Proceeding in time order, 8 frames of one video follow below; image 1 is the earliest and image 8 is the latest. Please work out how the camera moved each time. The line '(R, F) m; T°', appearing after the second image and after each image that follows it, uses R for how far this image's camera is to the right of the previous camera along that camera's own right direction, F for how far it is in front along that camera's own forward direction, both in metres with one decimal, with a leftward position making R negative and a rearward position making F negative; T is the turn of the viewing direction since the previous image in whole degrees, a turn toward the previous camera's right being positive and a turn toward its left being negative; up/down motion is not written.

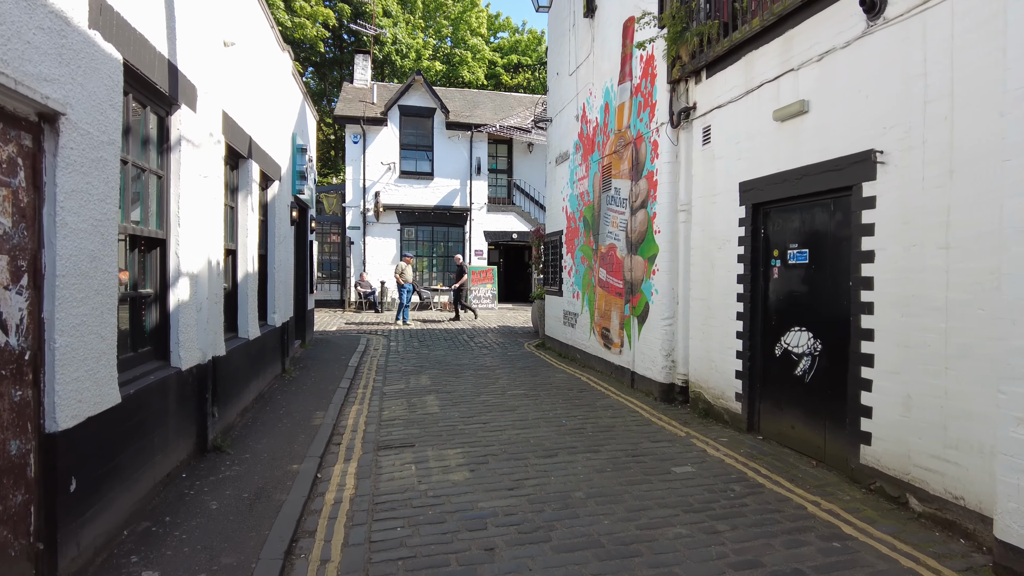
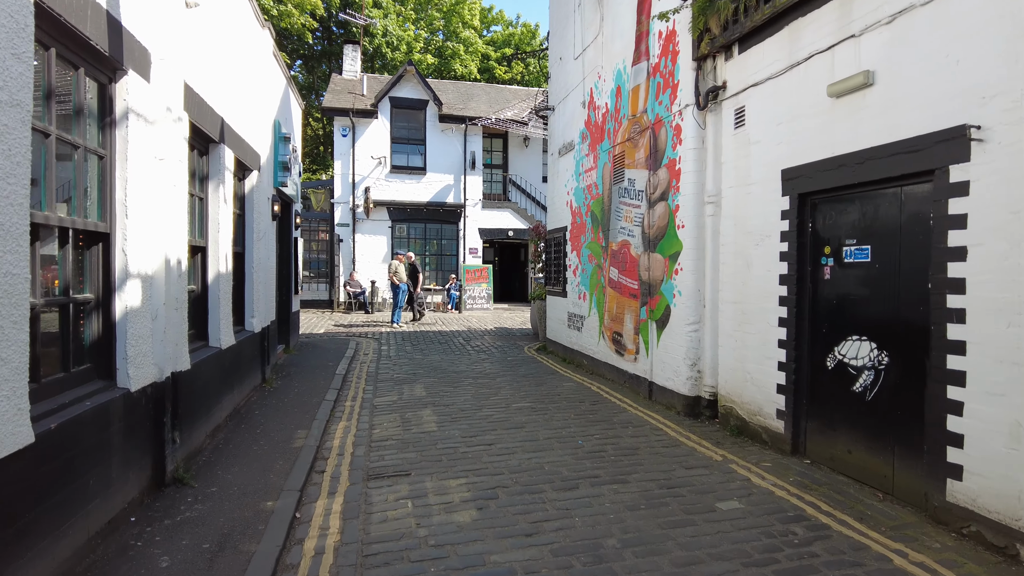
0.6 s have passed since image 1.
(-0.2, +0.7) m; +1°
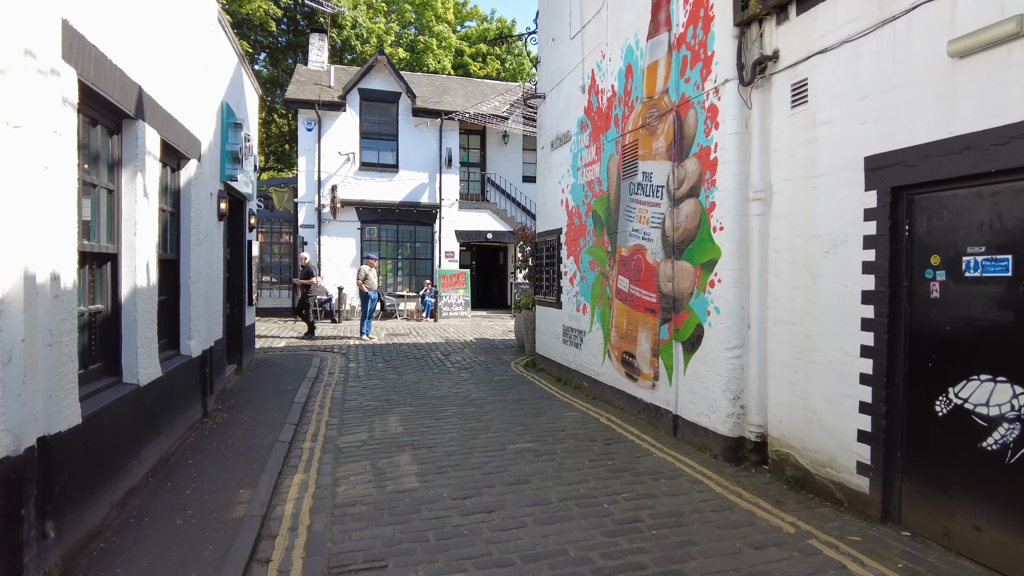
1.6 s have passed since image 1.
(-0.2, +1.2) m; +3°
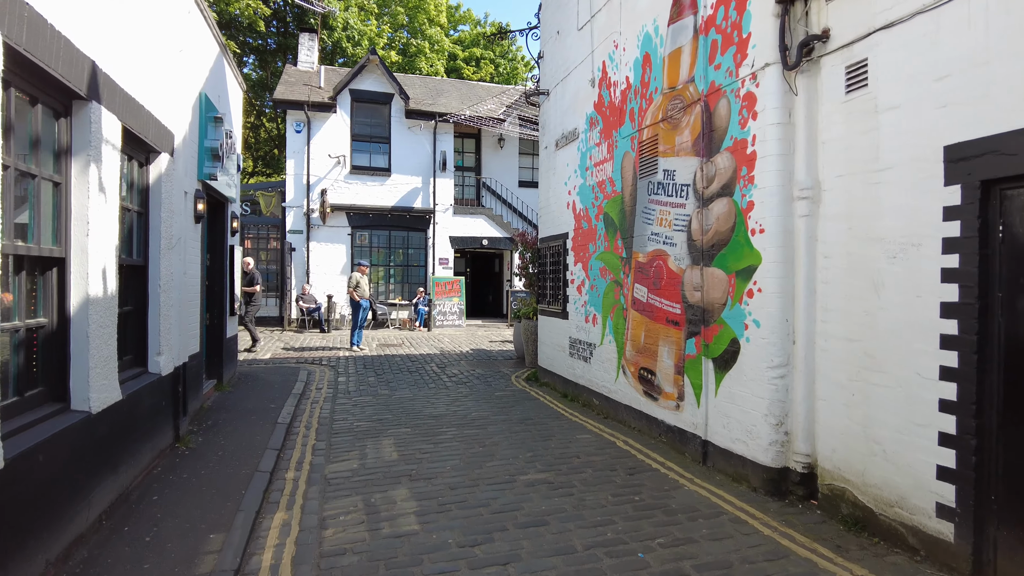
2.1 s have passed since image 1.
(-0.2, +0.6) m; +1°
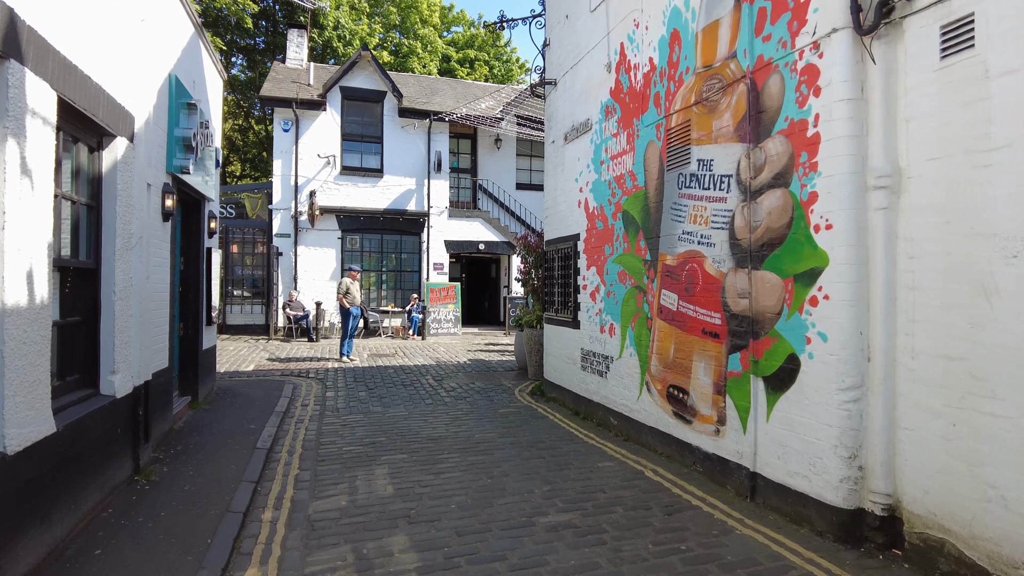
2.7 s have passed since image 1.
(-0.2, +0.7) m; +1°
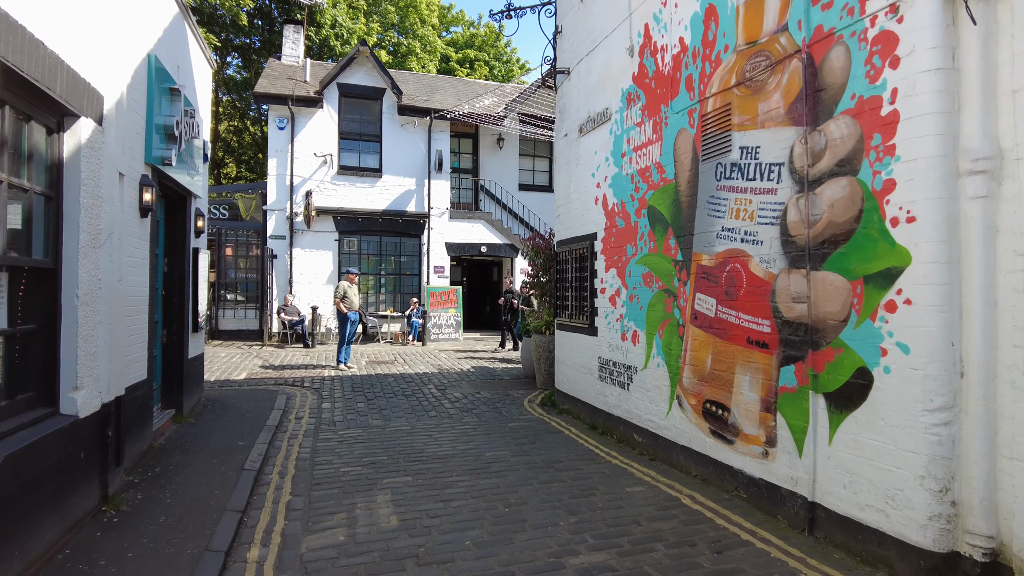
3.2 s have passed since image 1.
(-0.2, +0.6) m; 0°
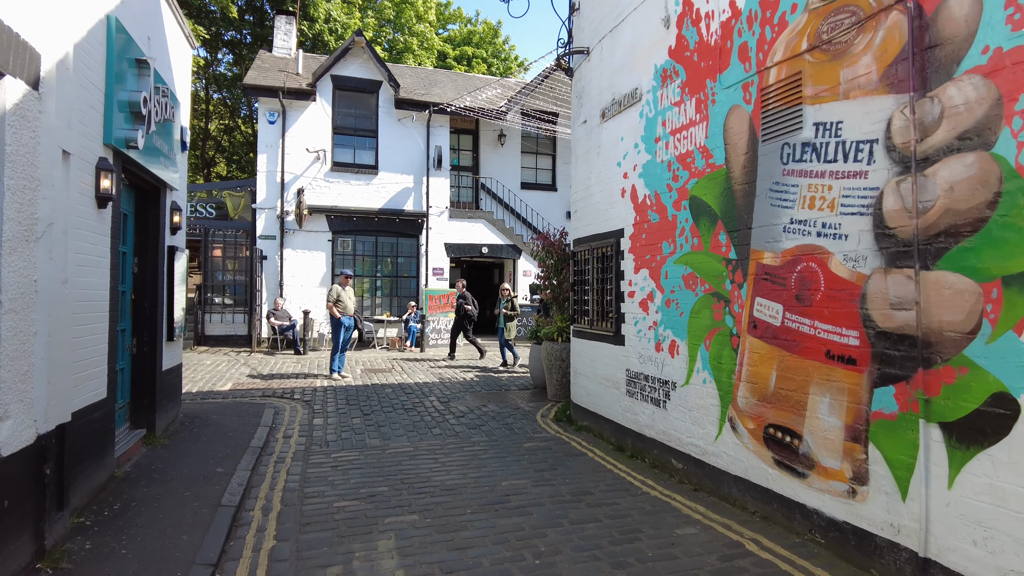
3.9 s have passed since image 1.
(-0.2, +0.8) m; +1°
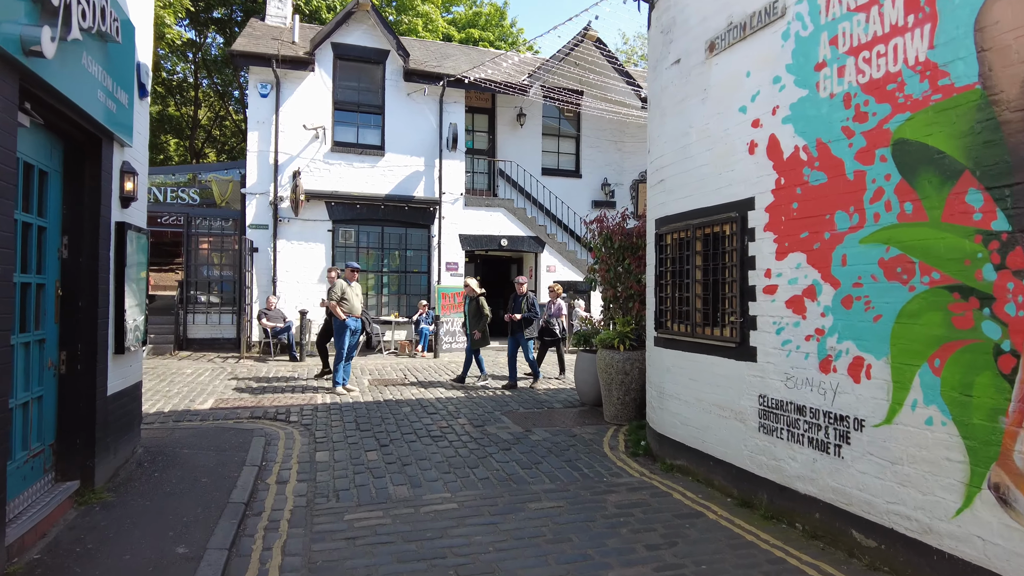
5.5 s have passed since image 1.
(-0.6, +1.8) m; +1°
